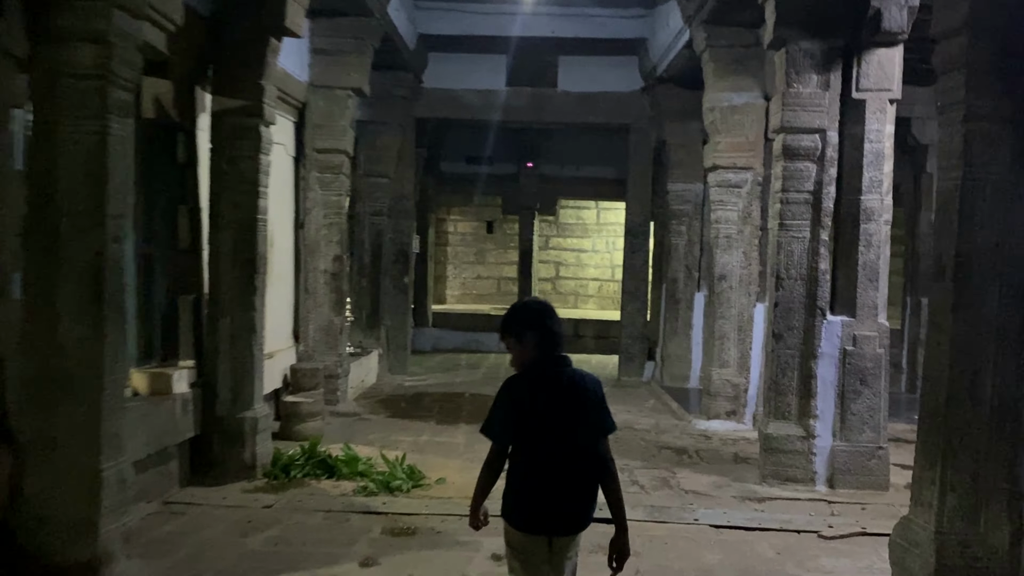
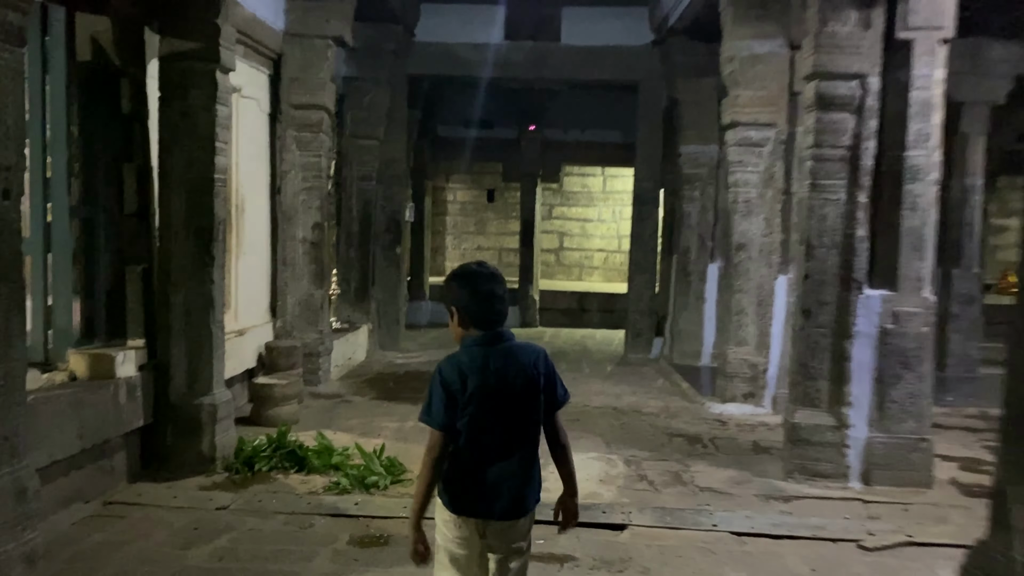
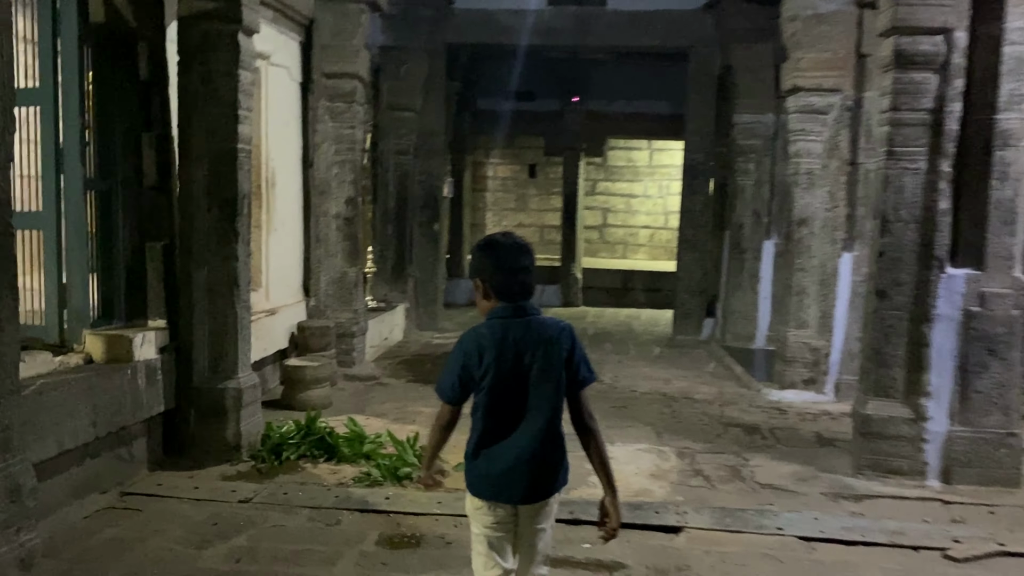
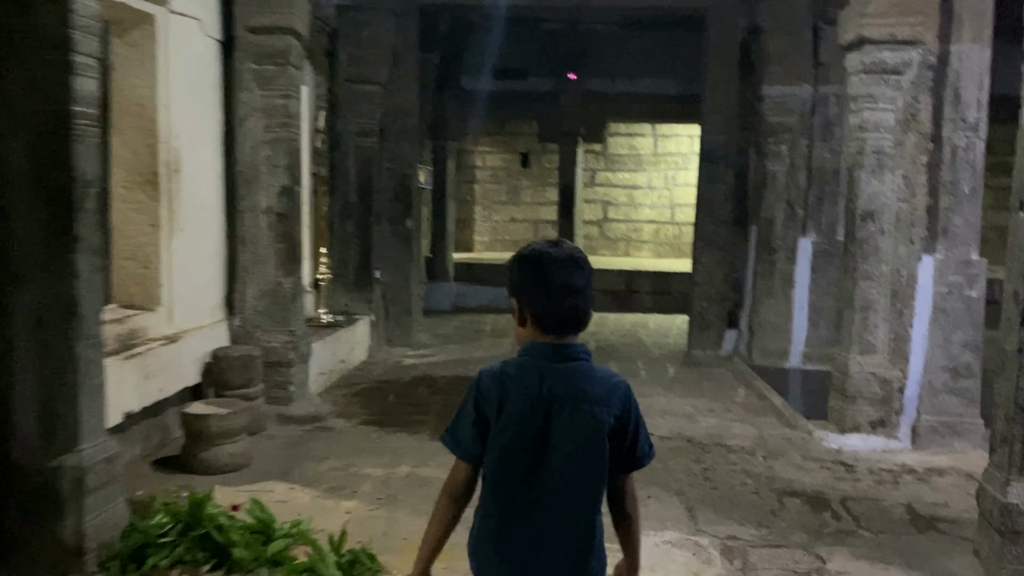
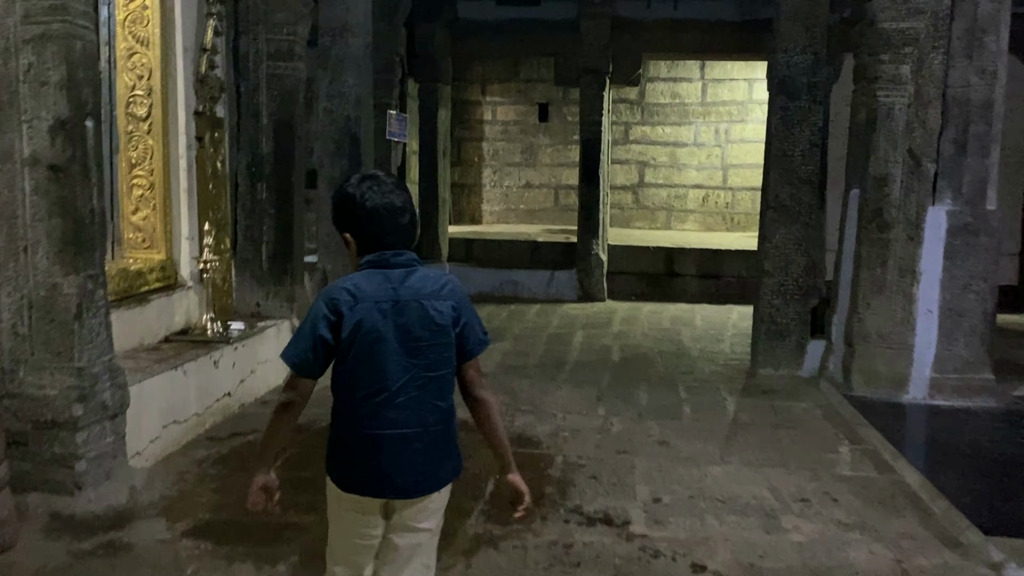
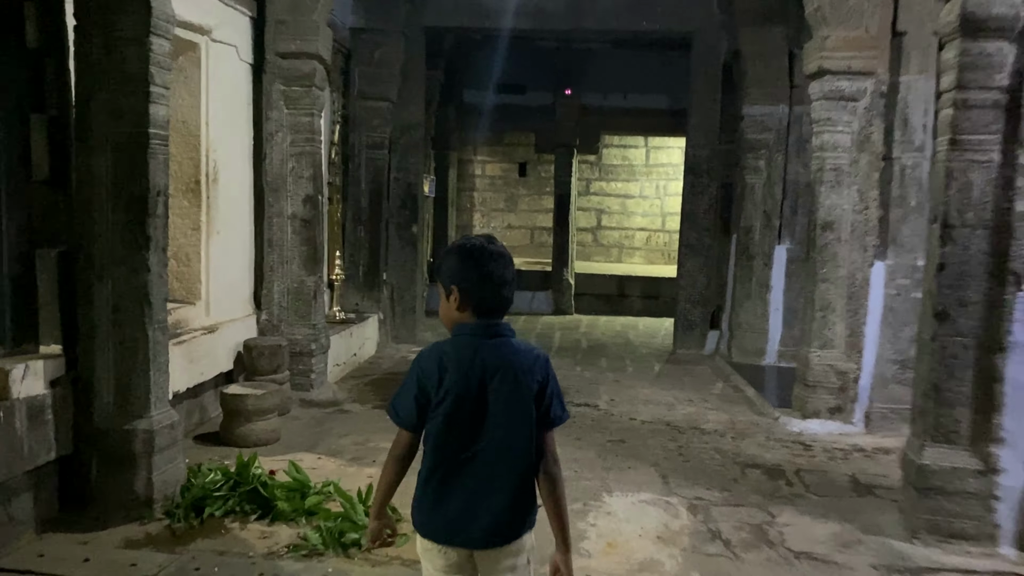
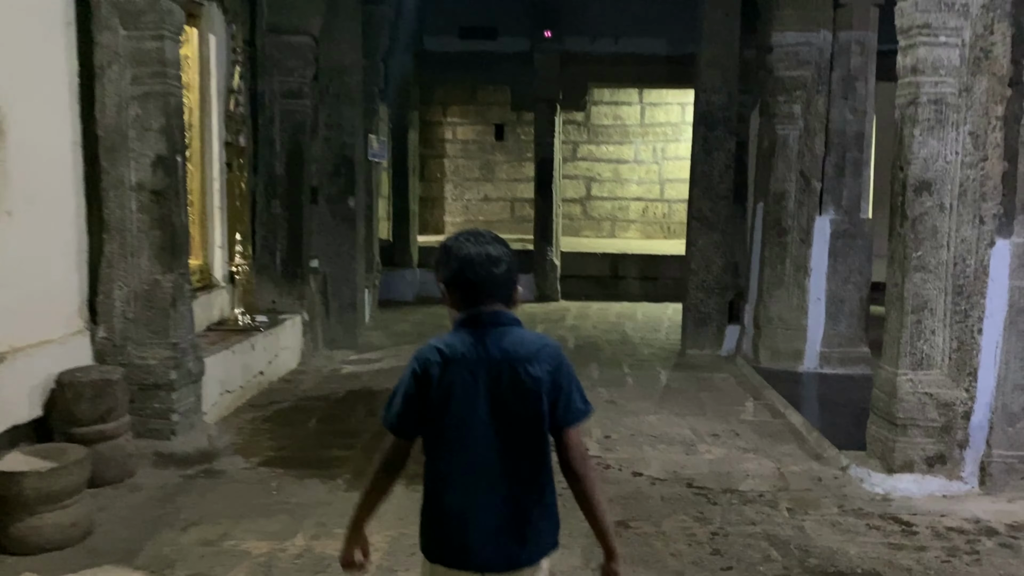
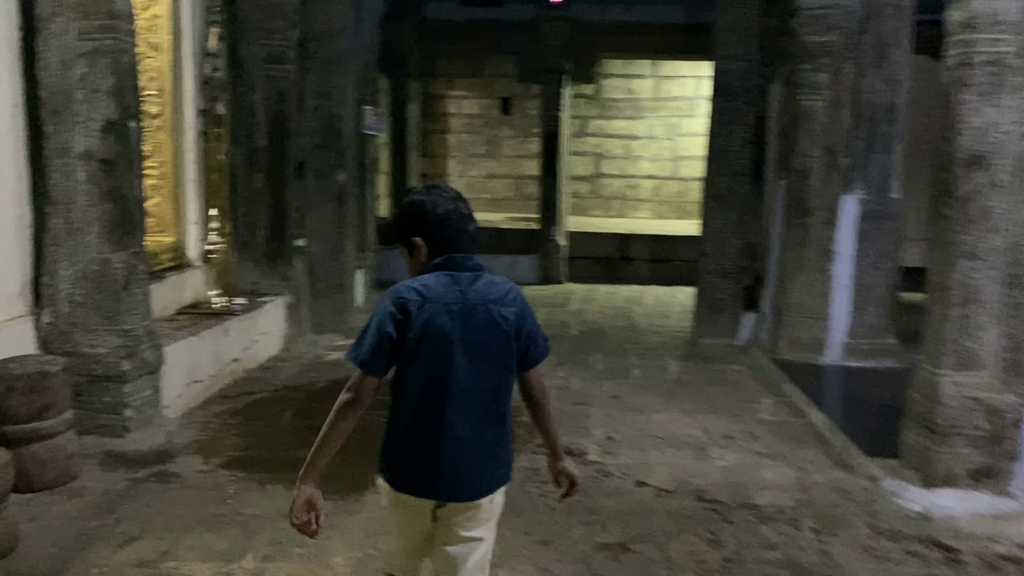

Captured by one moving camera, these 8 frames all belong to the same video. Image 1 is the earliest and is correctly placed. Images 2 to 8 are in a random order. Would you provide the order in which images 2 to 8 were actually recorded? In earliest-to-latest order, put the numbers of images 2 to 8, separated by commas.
2, 3, 6, 4, 7, 8, 5
